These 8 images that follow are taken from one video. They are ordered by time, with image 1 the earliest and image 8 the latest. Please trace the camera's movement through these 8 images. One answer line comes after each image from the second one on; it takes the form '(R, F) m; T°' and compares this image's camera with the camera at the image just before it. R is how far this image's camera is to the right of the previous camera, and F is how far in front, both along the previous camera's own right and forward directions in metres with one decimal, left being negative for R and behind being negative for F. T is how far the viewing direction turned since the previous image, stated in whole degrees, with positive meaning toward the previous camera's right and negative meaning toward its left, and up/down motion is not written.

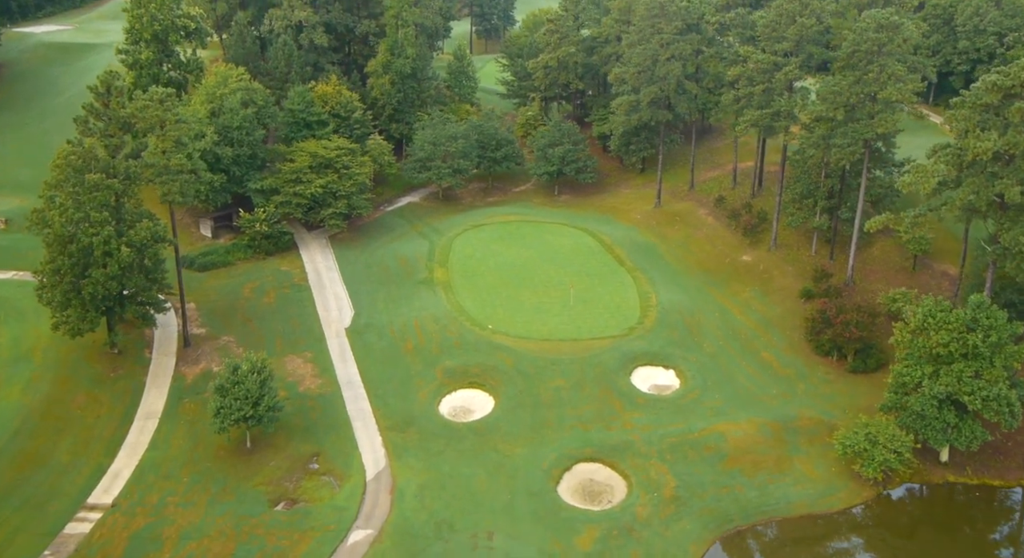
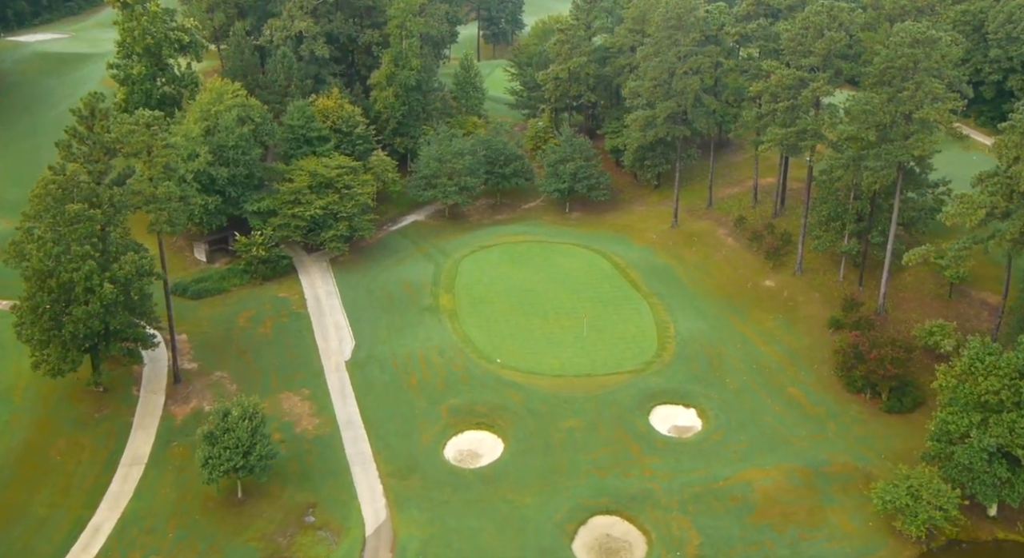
(-0.1, +3.4) m; 0°
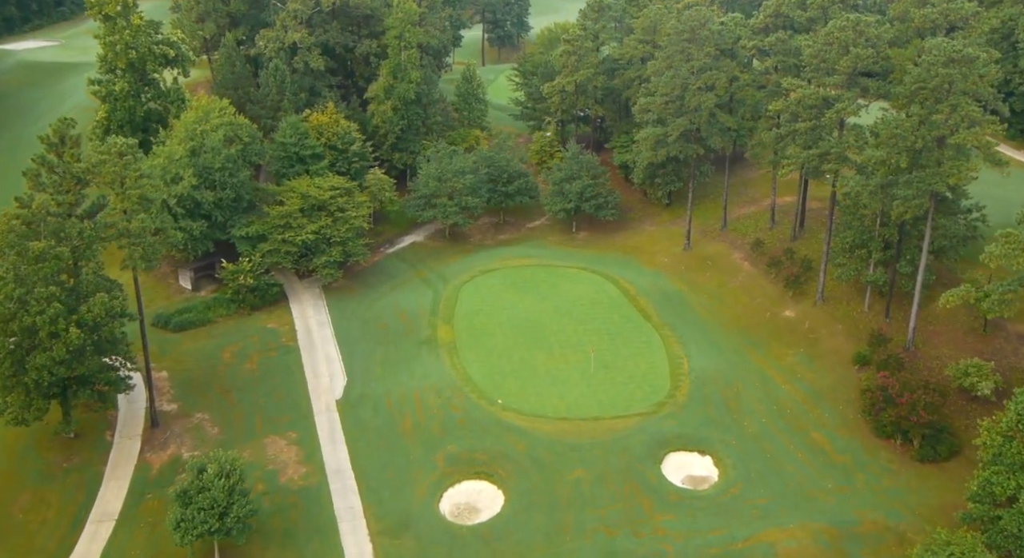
(+0.3, +3.6) m; 0°
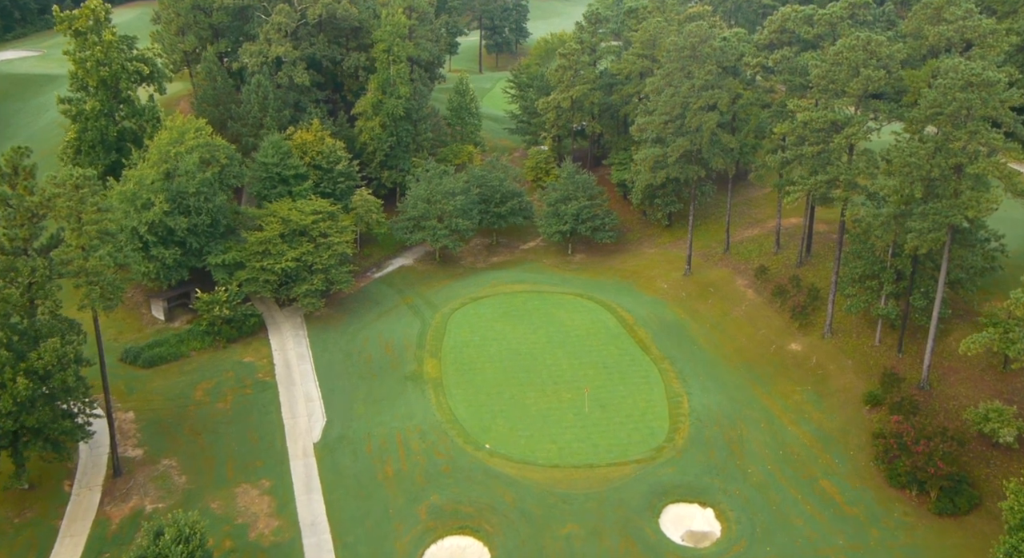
(+0.7, +3.1) m; 0°
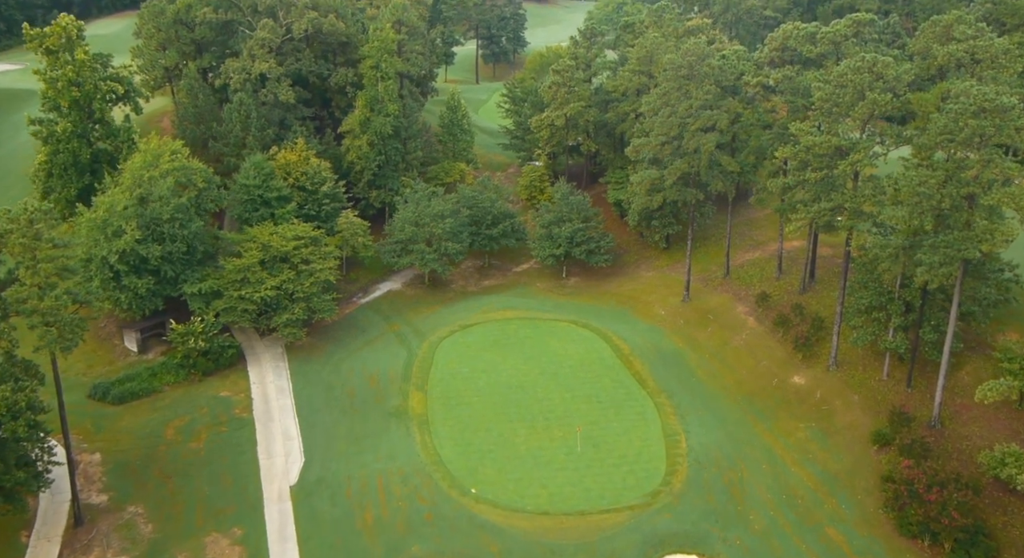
(+0.7, +2.5) m; 0°
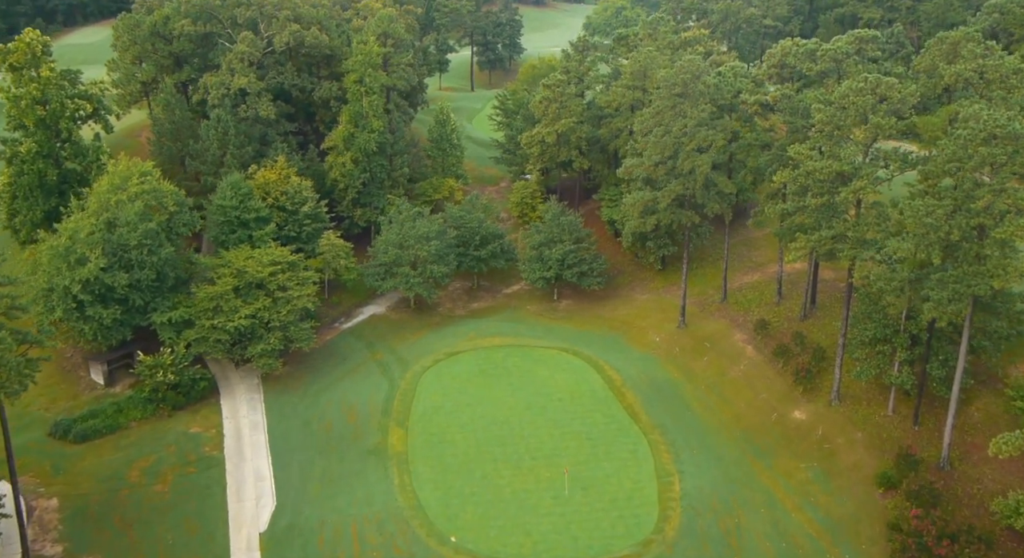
(+0.9, +2.6) m; 0°
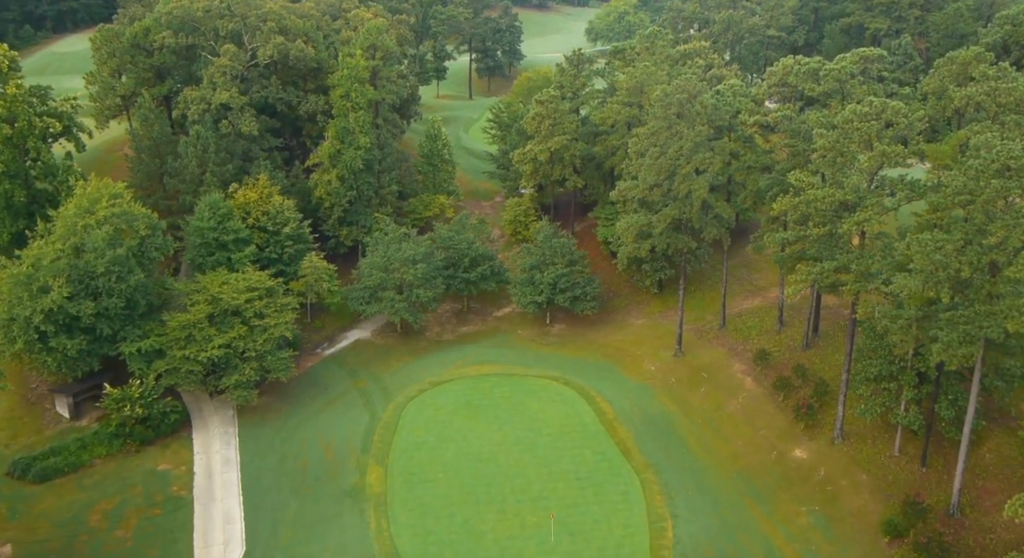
(+1.0, +2.5) m; 0°
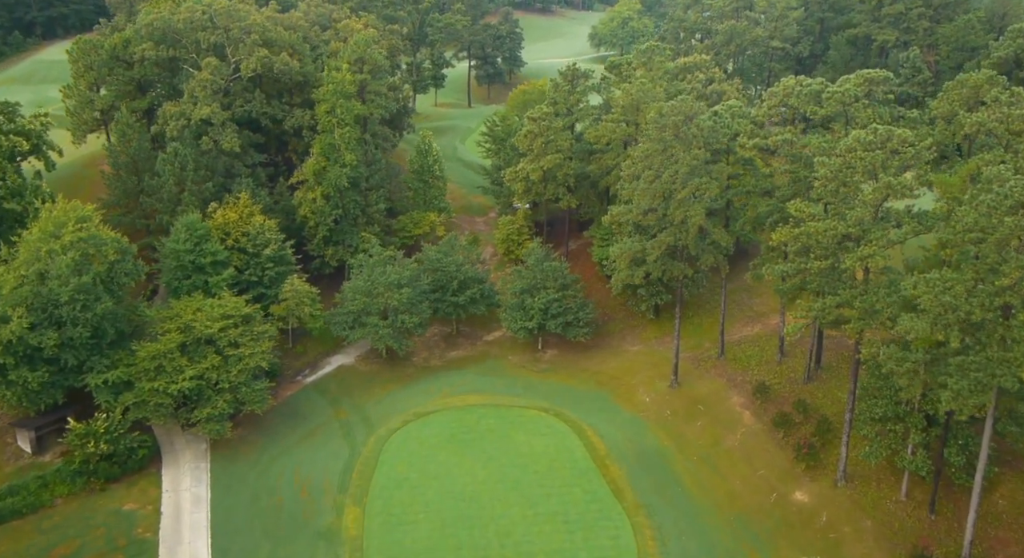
(+1.0, +2.5) m; 0°
